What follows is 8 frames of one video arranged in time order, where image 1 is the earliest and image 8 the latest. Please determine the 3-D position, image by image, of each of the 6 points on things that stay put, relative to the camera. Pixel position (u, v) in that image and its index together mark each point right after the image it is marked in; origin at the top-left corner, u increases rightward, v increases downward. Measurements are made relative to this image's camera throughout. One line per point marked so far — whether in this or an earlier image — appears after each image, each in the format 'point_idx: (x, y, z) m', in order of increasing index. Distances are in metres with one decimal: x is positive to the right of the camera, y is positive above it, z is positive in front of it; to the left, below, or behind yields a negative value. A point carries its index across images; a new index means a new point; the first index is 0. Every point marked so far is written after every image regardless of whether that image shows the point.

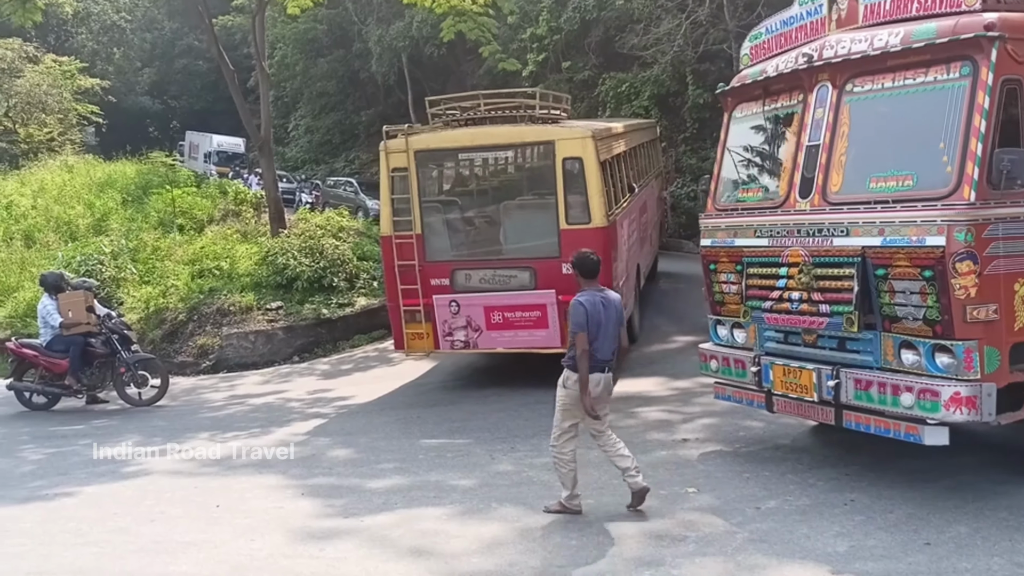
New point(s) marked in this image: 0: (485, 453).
0: (-0.2, -1.3, +8.0) m
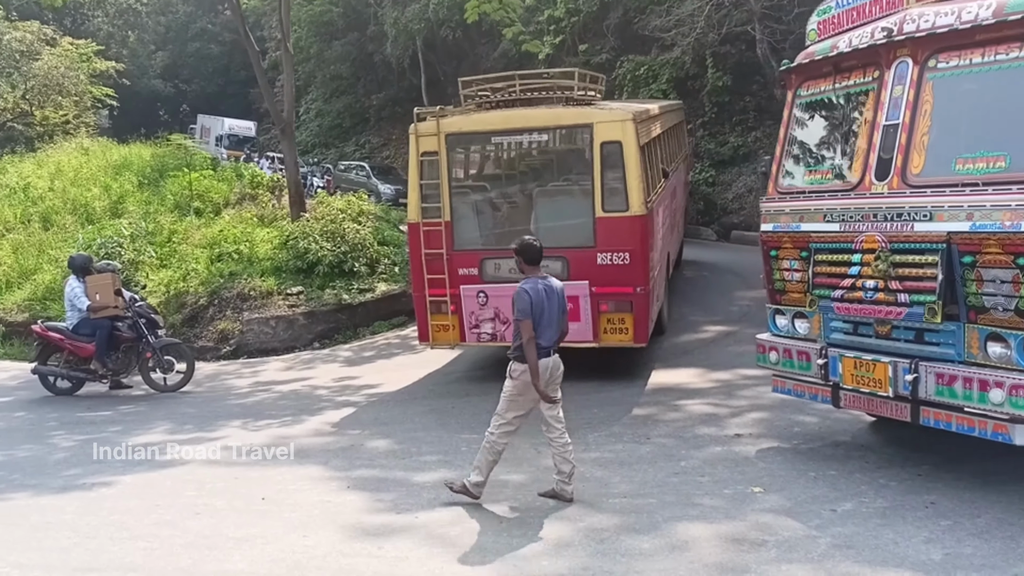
0: (+0.2, -1.2, +7.6) m
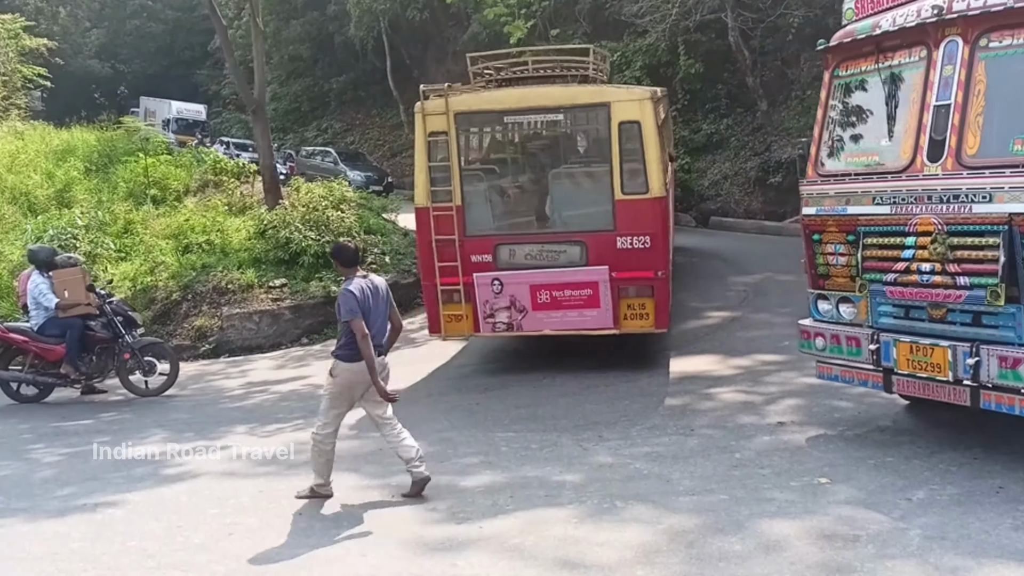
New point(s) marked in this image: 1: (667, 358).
0: (+0.5, -1.1, +7.4) m
1: (+1.6, -0.7, +10.4) m
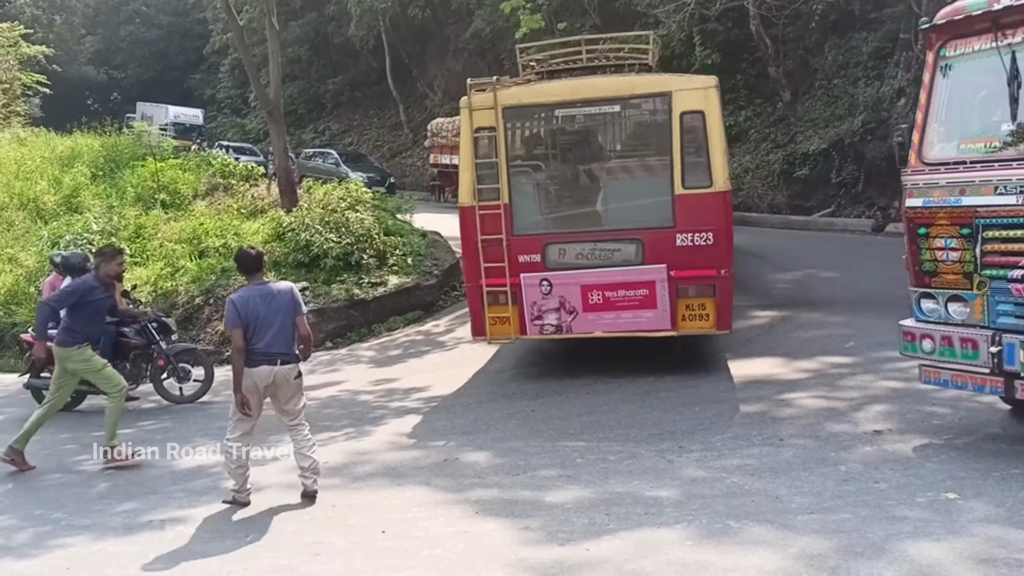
0: (+1.0, -1.1, +6.7) m
1: (+2.0, -0.7, +9.7) m
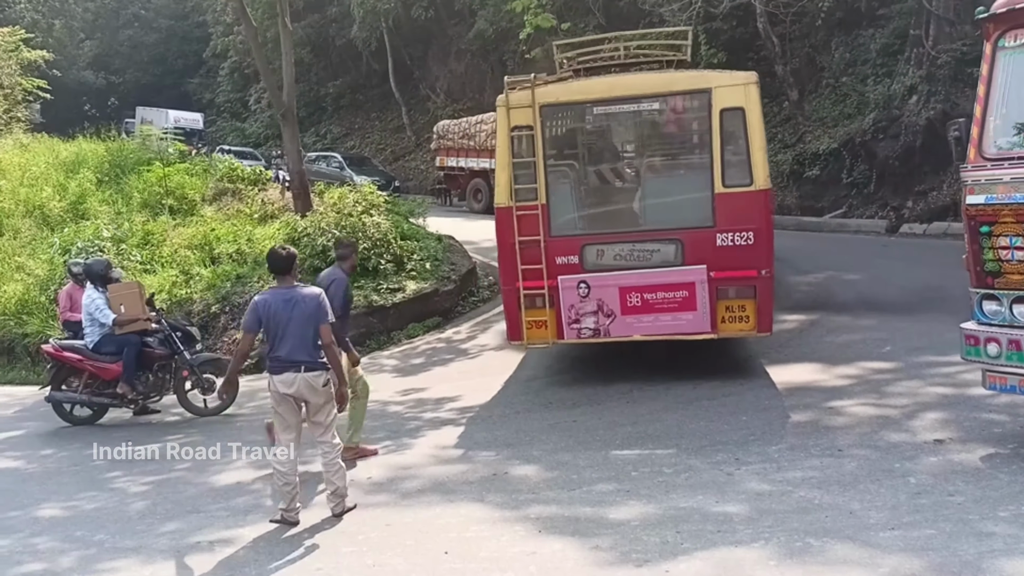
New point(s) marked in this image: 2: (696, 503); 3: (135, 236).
0: (+1.3, -1.1, +6.4) m
1: (+2.3, -0.7, +9.5) m
2: (+1.0, -1.2, +5.7) m
3: (-5.3, +0.7, +14.0) m
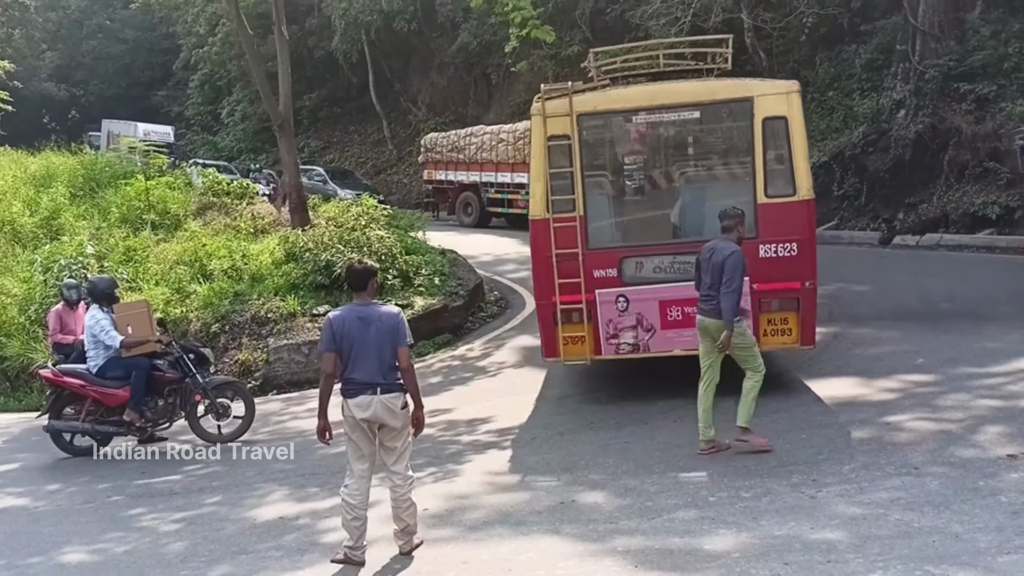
0: (+1.7, -1.2, +6.1) m
1: (+2.6, -0.8, +9.1) m
2: (+1.5, -1.3, +5.3) m
3: (-5.2, +0.5, +13.4) m
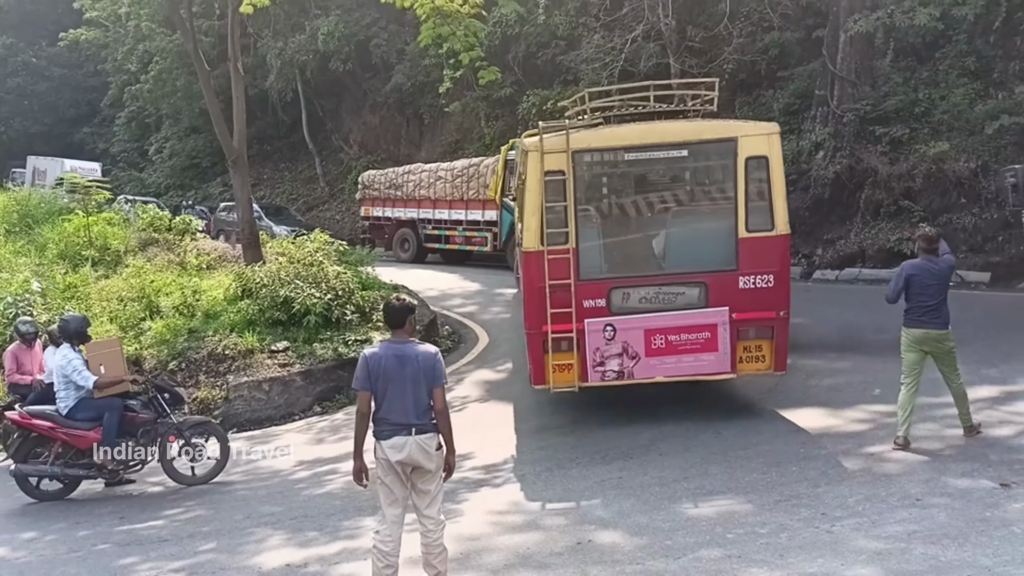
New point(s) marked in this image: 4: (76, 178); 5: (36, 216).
0: (+1.8, -1.4, +6.0) m
1: (+2.4, -1.2, +9.2) m
2: (+1.6, -1.5, +5.3) m
3: (-5.8, 0.0, +12.8) m
4: (-7.5, +1.9, +17.3) m
5: (-8.0, +1.3, +16.6) m
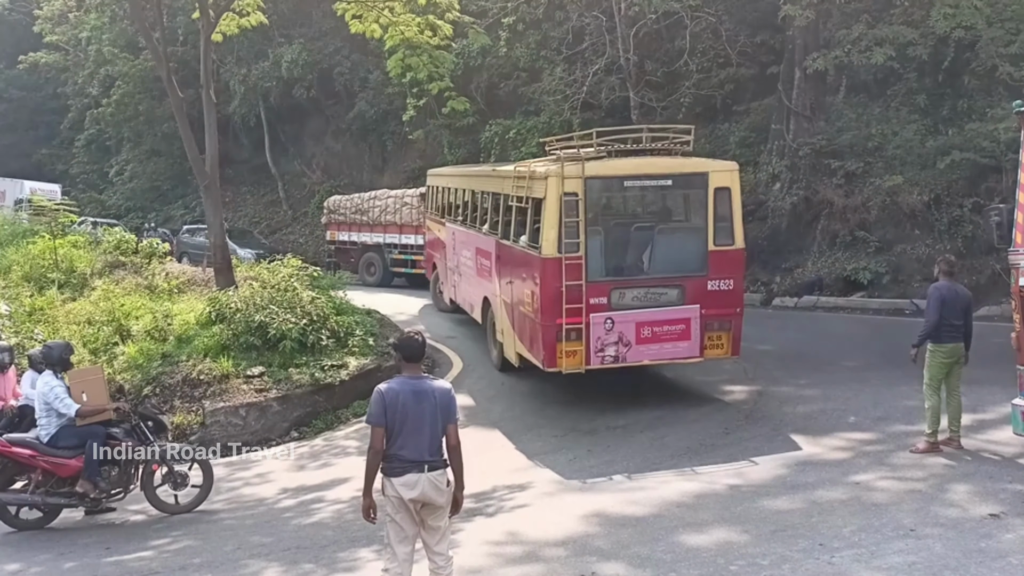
0: (+1.8, -1.6, +6.0) m
1: (+2.2, -1.4, +9.2) m
2: (+1.7, -1.6, +5.3) m
3: (-6.1, -0.2, +12.5) m
4: (-8.0, +1.6, +17.0) m
5: (-8.5, +1.0, +16.2) m
